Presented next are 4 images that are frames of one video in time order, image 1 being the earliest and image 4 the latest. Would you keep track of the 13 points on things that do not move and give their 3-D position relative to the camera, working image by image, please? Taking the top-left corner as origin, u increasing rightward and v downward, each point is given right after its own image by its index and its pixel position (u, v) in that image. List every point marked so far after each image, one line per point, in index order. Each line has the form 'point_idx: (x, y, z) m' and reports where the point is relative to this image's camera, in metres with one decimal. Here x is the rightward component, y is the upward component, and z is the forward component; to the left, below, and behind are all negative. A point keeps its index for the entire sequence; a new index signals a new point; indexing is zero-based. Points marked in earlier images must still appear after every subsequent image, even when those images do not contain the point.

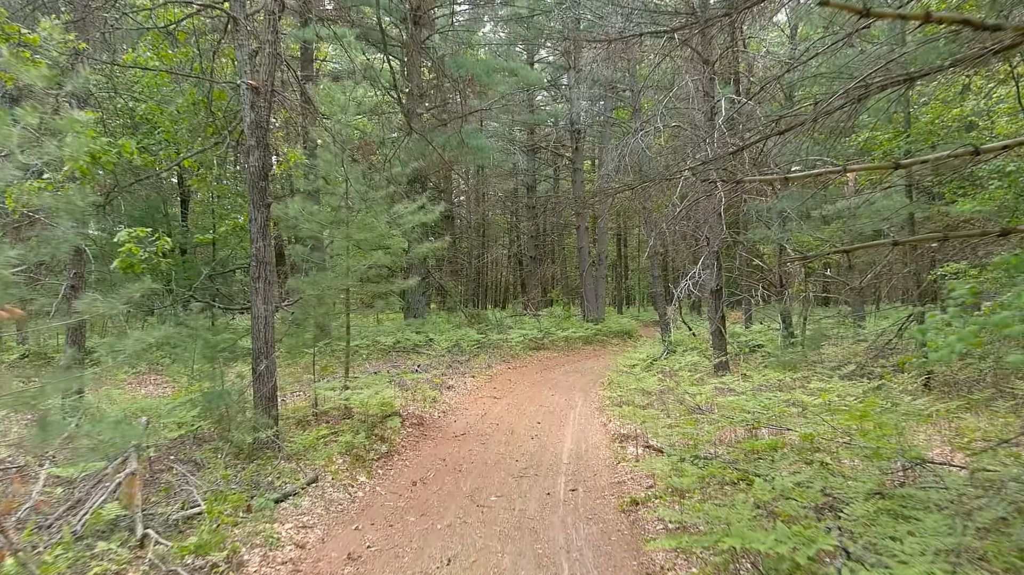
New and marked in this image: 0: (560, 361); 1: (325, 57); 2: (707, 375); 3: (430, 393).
0: (+0.9, -1.4, +15.7) m
1: (-2.7, +3.3, +11.7) m
2: (+2.5, -1.1, +10.2) m
3: (-1.0, -1.3, +9.9) m
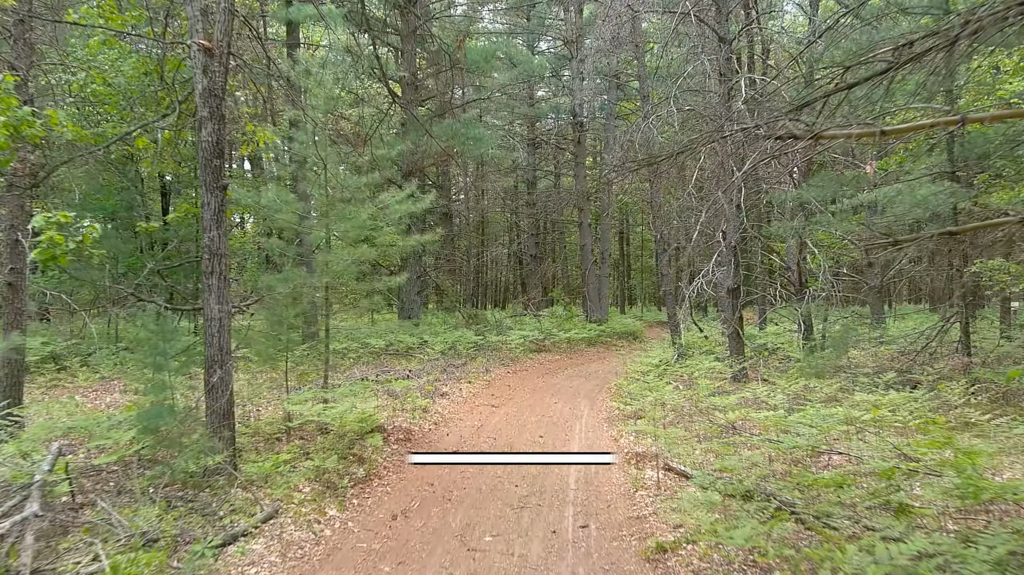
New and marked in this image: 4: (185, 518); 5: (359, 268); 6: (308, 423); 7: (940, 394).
0: (+0.9, -1.4, +14.7) m
1: (-2.7, +3.4, +10.8) m
2: (+2.5, -1.1, +9.2) m
3: (-1.0, -1.3, +9.0) m
4: (-1.8, -1.2, +4.4) m
5: (-1.5, +0.2, +8.2) m
6: (-1.6, -1.1, +6.3) m
7: (+3.5, -0.9, +6.7) m
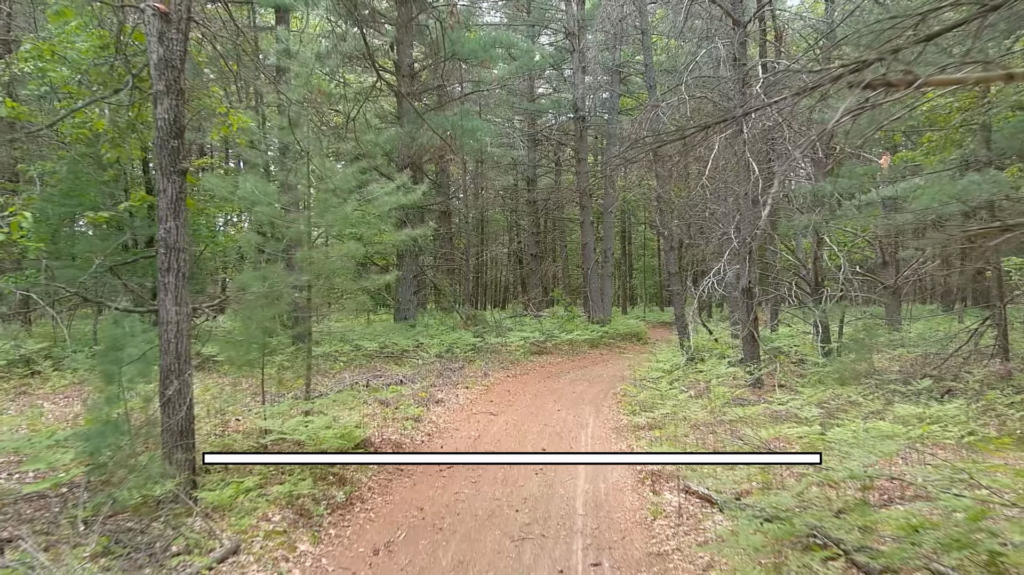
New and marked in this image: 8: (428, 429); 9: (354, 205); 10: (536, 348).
0: (+0.9, -1.4, +14.1) m
1: (-2.7, +3.4, +10.1) m
2: (+2.5, -1.1, +8.6) m
3: (-1.0, -1.3, +8.3) m
4: (-1.8, -1.2, +3.7) m
5: (-1.5, +0.2, +7.5) m
6: (-1.6, -1.1, +5.6) m
7: (+3.5, -0.9, +6.0) m
8: (-0.8, -1.4, +7.9) m
9: (-1.5, +0.8, +7.7) m
10: (+0.5, -1.2, +16.3) m
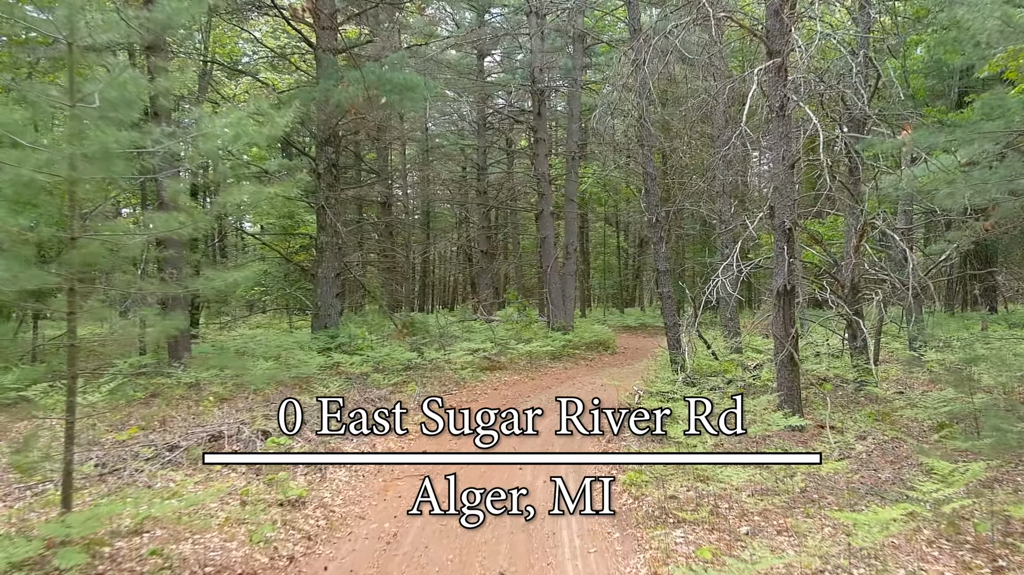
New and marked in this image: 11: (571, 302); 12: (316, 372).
0: (+0.2, -1.4, +11.1) m
1: (-3.2, +3.4, +6.9) m
2: (+2.0, -1.1, +5.6) m
3: (-1.4, -1.3, +5.2) m
4: (-1.9, -1.3, +0.5) m
5: (-1.9, +0.2, +4.3) m
6: (-1.8, -1.1, +2.5) m
7: (+3.3, -0.9, +3.2) m
8: (-1.2, -1.4, +4.7) m
9: (-1.9, +0.8, +4.5) m
10: (-0.4, -1.2, +13.3) m
11: (+1.3, -0.3, +17.8) m
12: (-2.4, -1.0, +9.9) m
